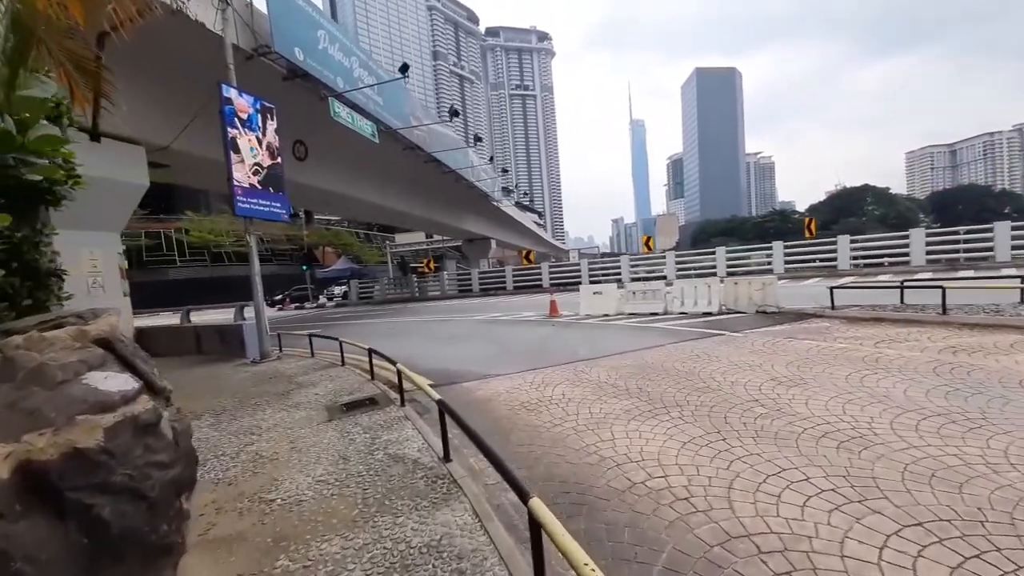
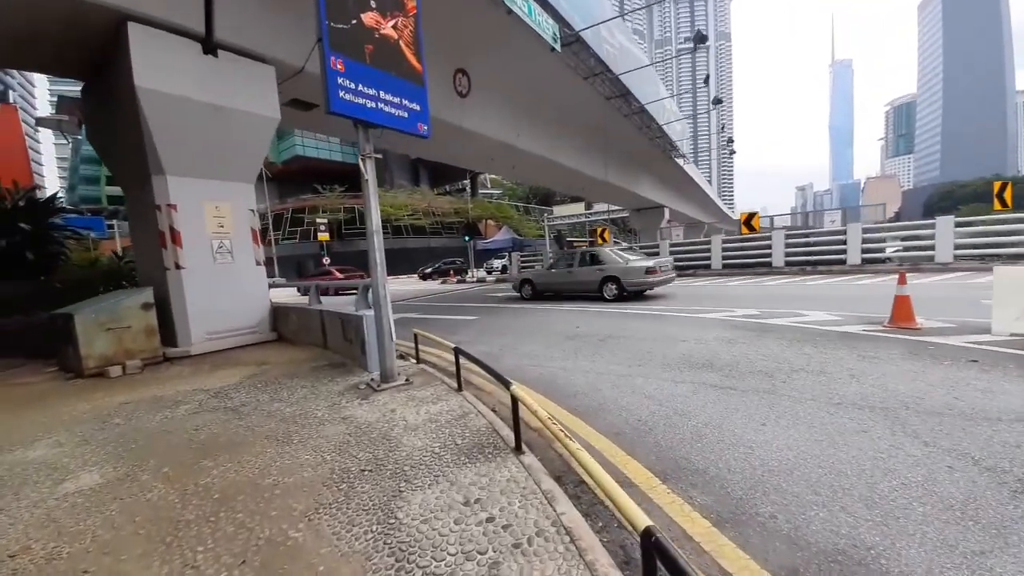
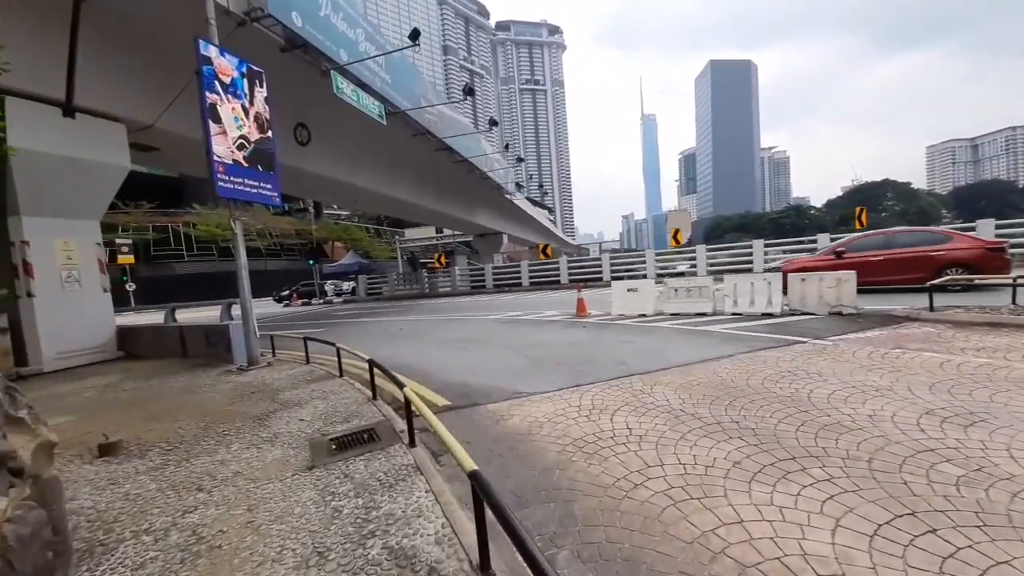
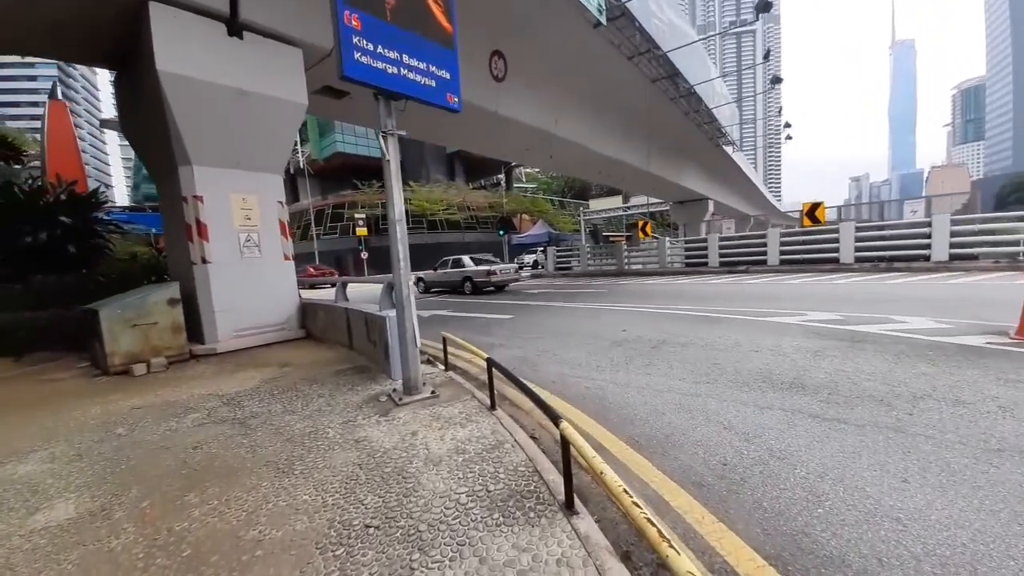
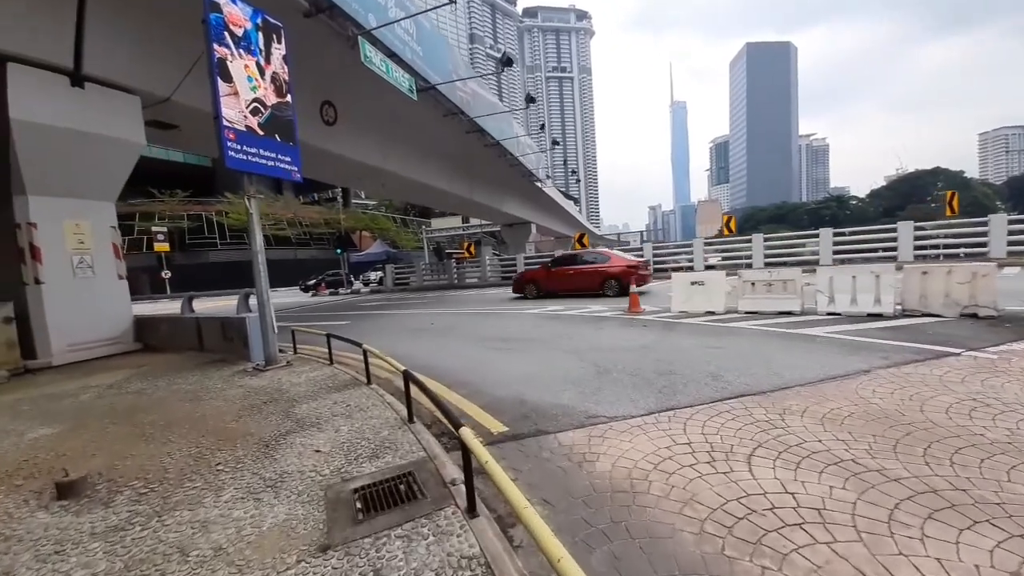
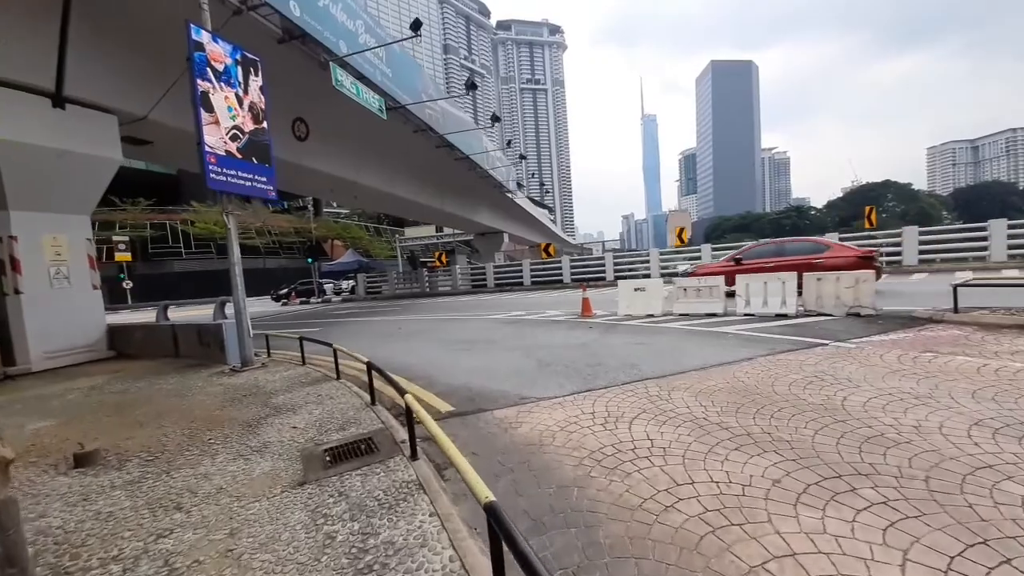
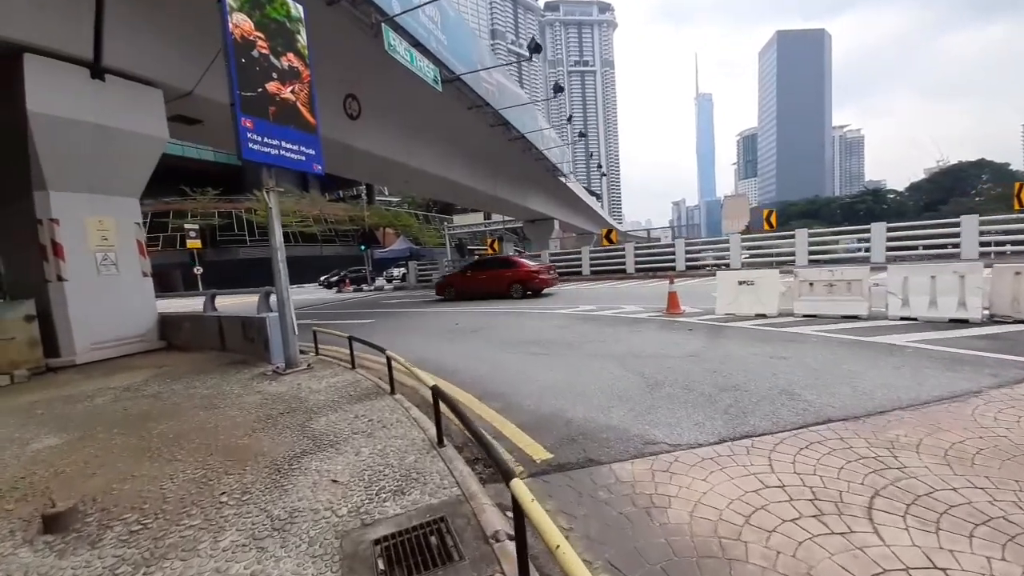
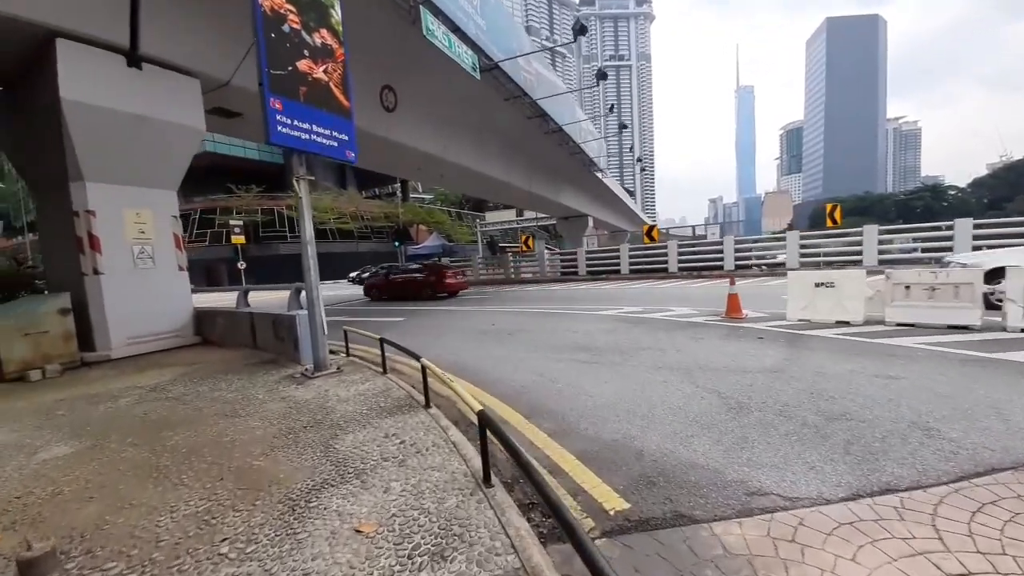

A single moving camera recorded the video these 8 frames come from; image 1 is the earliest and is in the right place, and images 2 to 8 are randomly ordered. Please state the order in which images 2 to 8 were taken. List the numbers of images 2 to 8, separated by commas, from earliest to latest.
3, 6, 5, 7, 8, 2, 4
